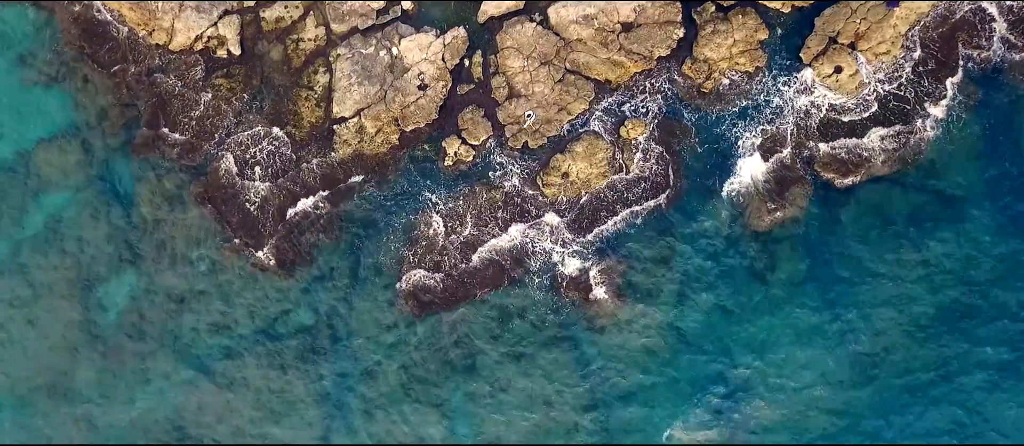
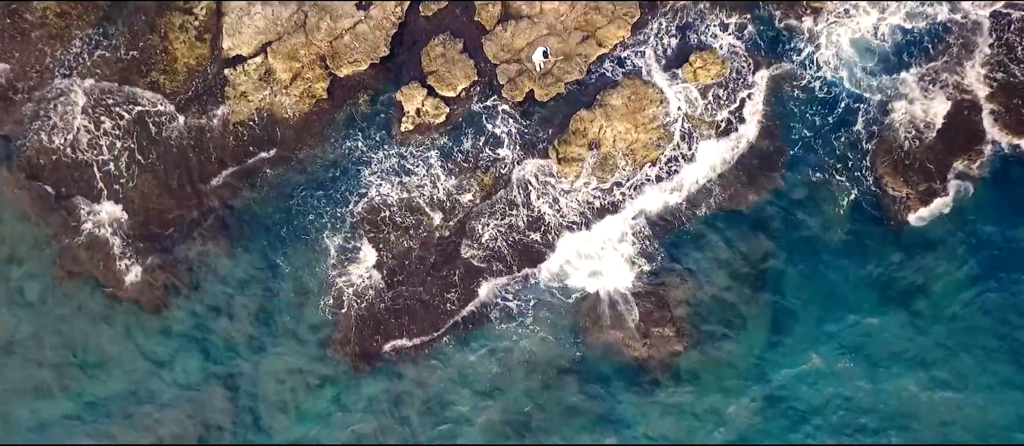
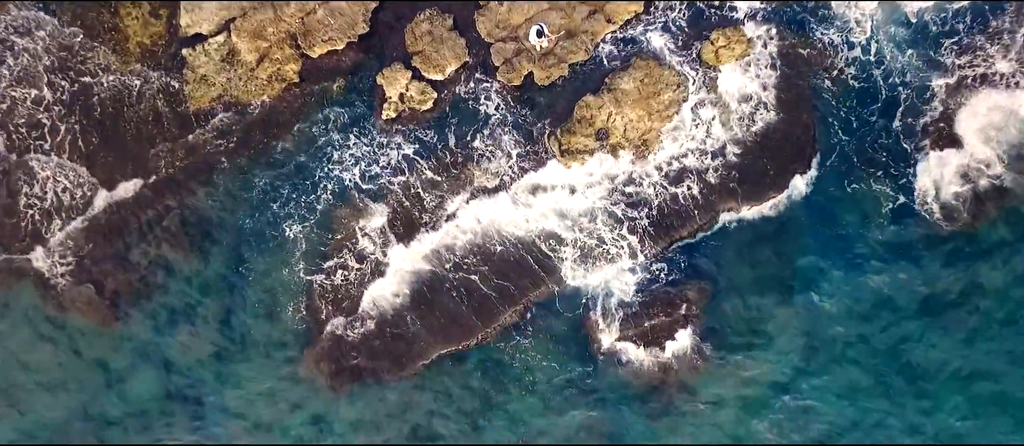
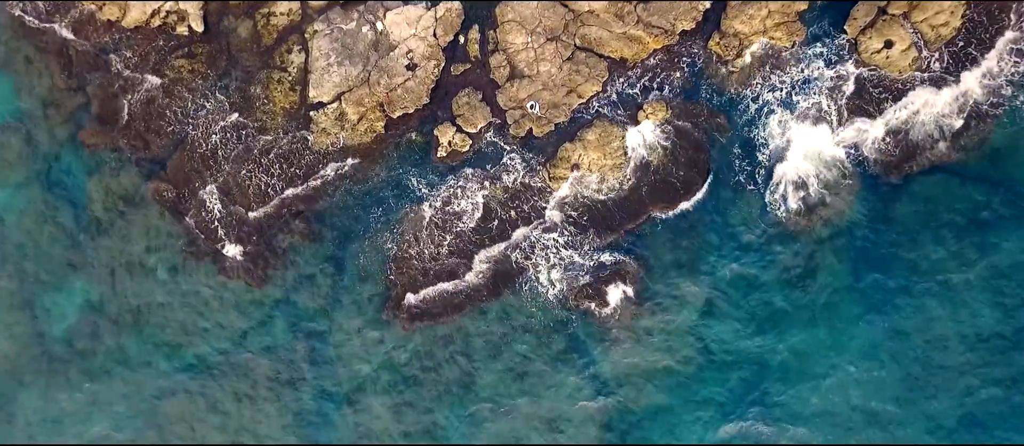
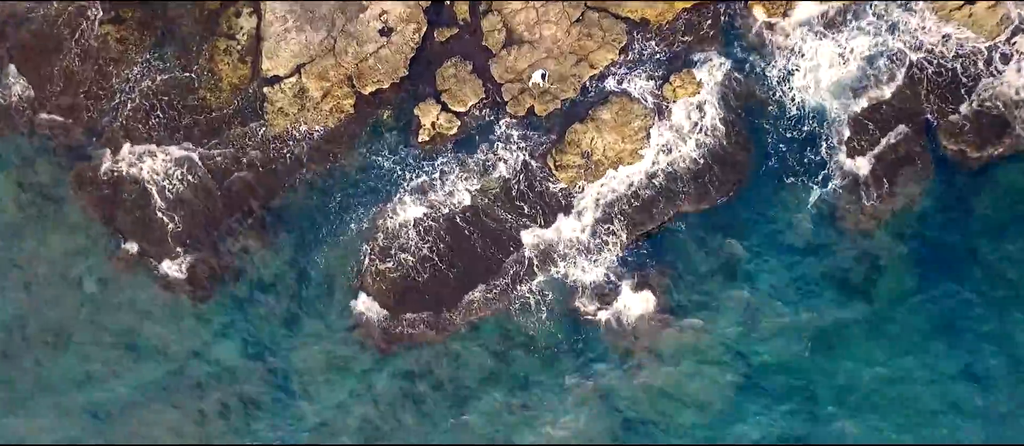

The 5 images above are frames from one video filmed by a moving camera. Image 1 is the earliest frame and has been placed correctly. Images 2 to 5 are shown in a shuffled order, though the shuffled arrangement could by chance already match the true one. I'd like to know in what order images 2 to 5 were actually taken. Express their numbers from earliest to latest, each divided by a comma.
4, 5, 2, 3
